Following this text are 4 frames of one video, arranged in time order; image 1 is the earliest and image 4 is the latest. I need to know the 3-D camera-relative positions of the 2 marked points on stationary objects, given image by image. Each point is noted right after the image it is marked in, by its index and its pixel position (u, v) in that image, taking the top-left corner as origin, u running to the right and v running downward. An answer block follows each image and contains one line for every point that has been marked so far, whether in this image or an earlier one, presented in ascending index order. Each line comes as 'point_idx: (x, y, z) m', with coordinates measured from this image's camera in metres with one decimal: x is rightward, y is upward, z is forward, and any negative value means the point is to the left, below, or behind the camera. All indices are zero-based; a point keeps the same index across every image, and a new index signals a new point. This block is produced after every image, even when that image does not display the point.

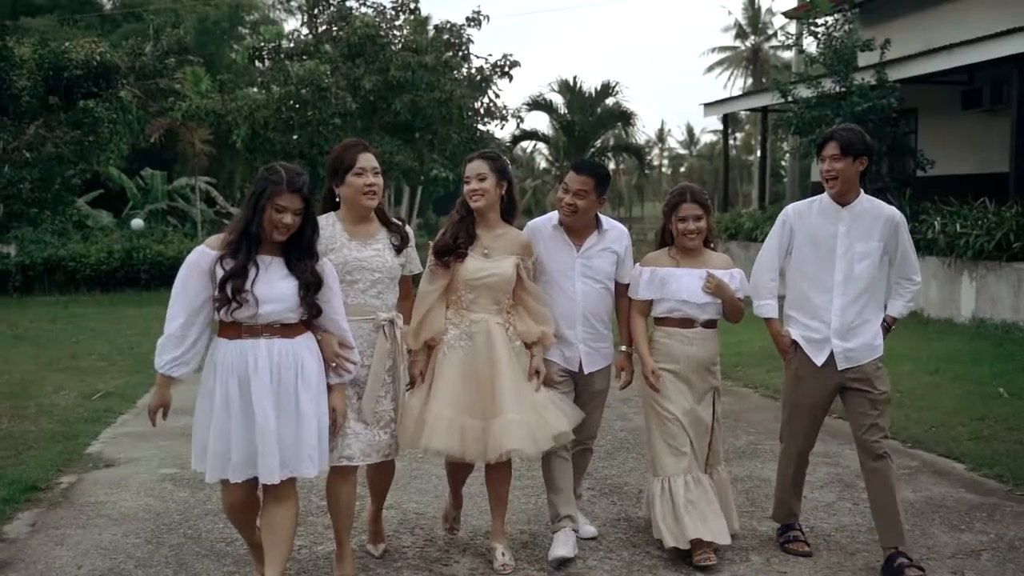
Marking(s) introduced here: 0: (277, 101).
0: (-3.7, +3.0, +15.4) m
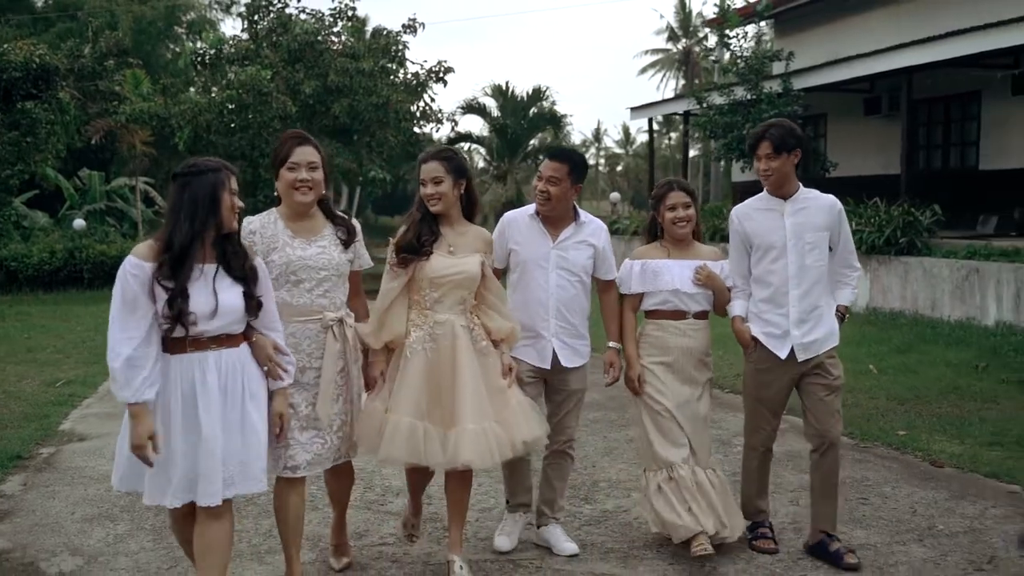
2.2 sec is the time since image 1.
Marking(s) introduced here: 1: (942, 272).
0: (-4.8, +3.0, +16.0) m
1: (+5.1, +0.2, +11.7) m
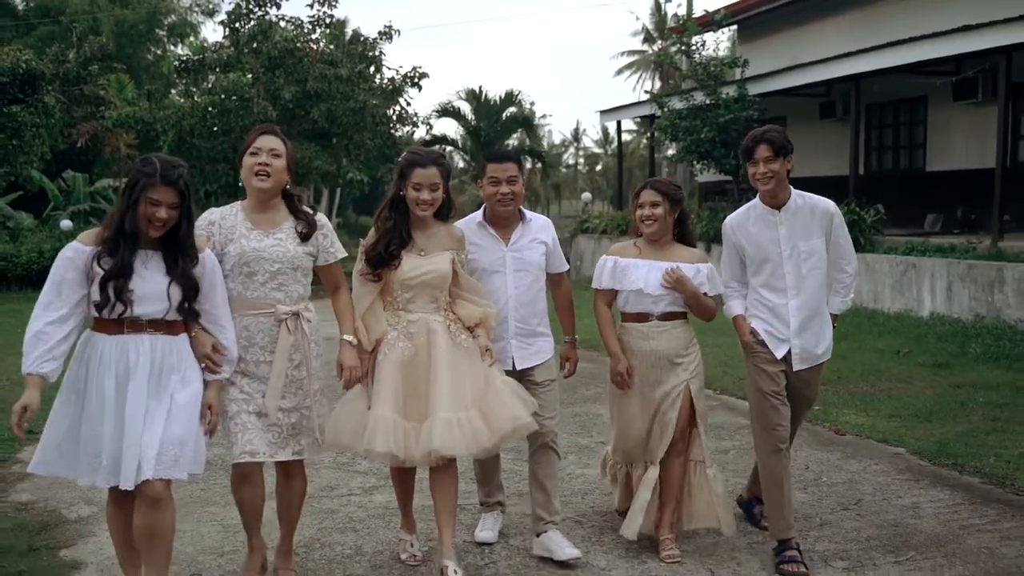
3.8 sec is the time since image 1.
0: (-5.2, +3.0, +16.6) m
1: (+4.7, +0.3, +12.6) m
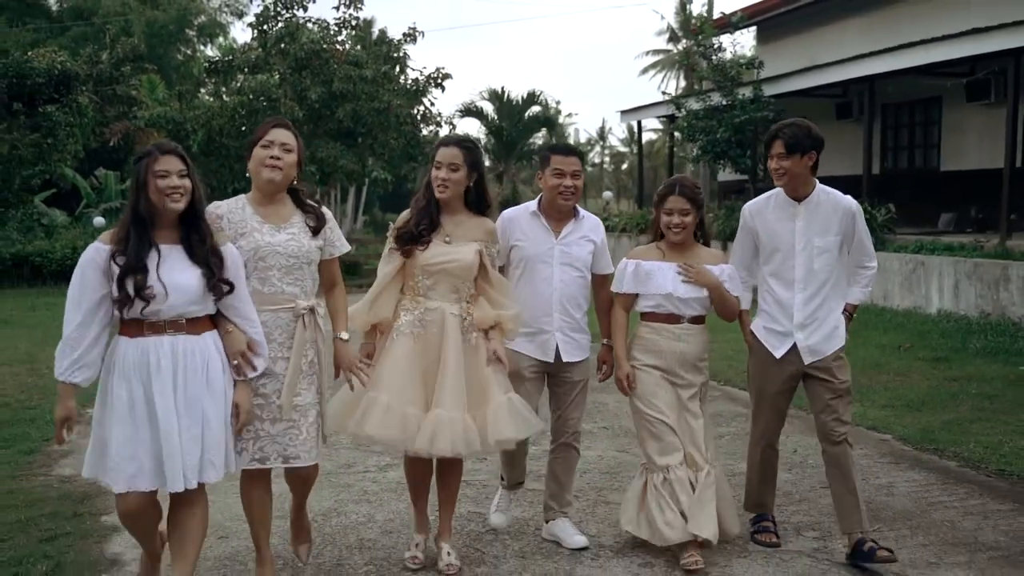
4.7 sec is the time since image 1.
0: (-4.9, +3.1, +17.1) m
1: (+5.0, +0.3, +12.8) m
